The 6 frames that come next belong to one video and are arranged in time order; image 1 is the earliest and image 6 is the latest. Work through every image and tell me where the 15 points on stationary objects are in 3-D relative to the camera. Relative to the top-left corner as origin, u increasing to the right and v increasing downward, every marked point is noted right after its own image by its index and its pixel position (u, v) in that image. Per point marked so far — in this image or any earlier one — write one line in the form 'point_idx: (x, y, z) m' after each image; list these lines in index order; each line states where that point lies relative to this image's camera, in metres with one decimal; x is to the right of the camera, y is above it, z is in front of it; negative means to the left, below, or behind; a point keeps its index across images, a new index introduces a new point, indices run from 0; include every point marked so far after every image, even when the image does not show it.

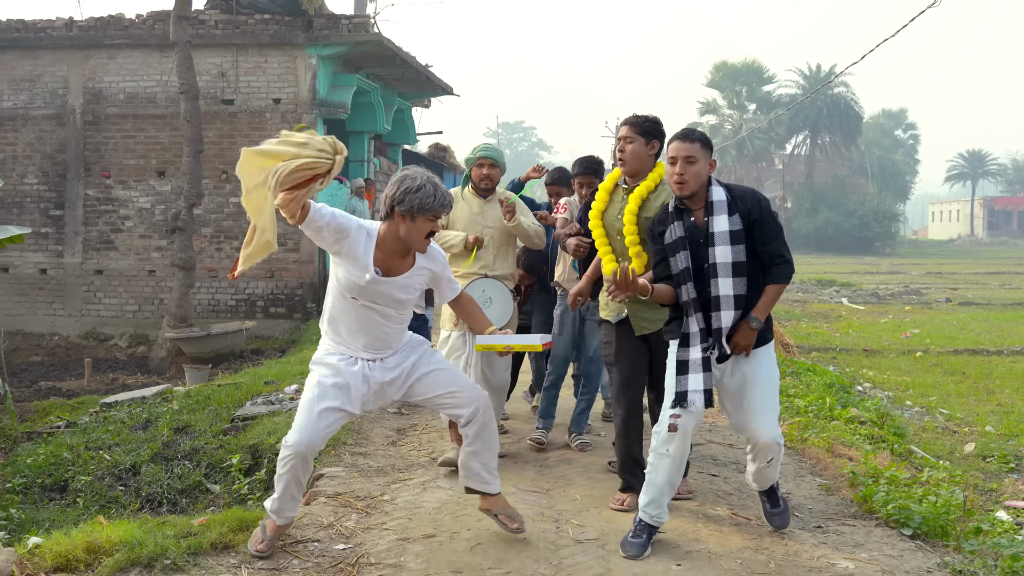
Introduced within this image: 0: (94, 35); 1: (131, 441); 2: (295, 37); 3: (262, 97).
0: (-6.9, +4.2, +13.5) m
1: (-2.9, -1.2, +6.2) m
2: (-3.5, +4.0, +13.1) m
3: (-4.1, +3.1, +13.4) m
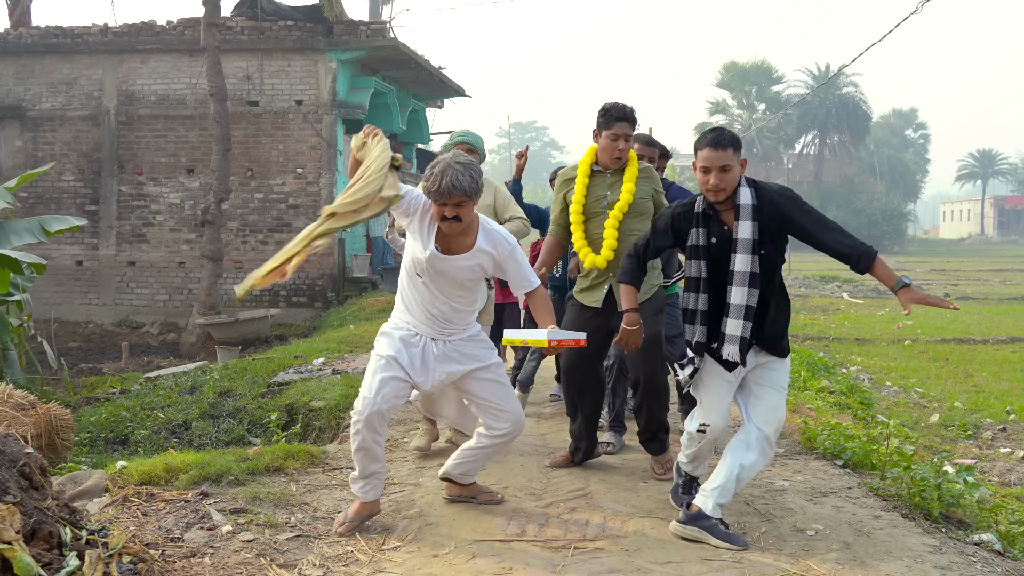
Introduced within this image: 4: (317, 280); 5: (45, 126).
0: (-6.8, +4.3, +14.4) m
1: (-2.9, -1.0, +7.0) m
2: (-3.4, +4.2, +14.0) m
3: (-4.0, +3.3, +14.2) m
4: (-3.4, +0.2, +14.4) m
5: (-8.5, +2.9, +14.8) m
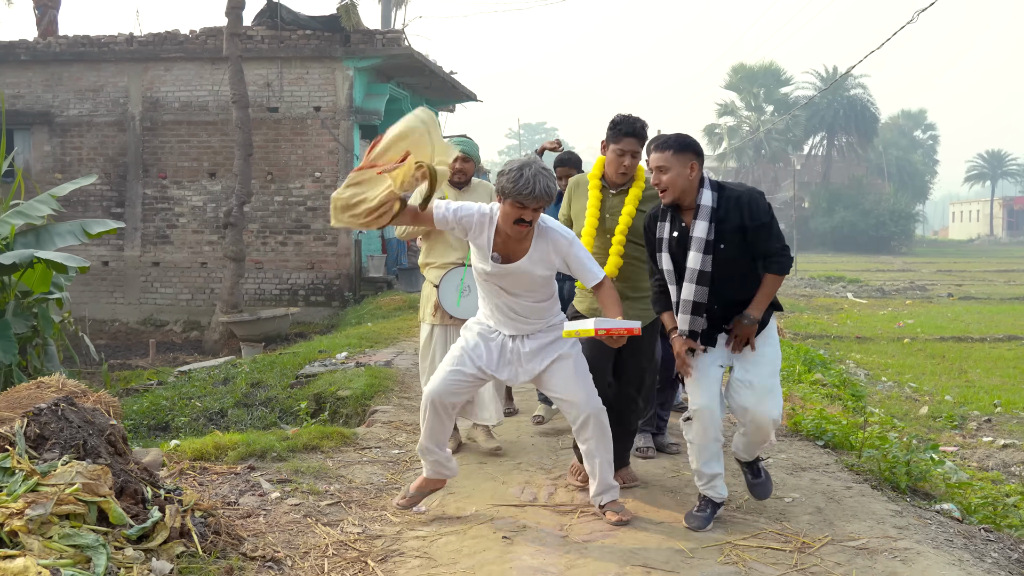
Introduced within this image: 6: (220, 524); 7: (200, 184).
0: (-6.6, +4.4, +14.9) m
1: (-2.8, -1.0, +7.6) m
2: (-3.2, +4.2, +14.6) m
3: (-3.8, +3.3, +14.8) m
4: (-3.3, +0.2, +14.9) m
5: (-8.3, +2.9, +15.4) m
6: (-1.3, -1.0, +3.6) m
7: (-5.8, +1.9, +15.1) m
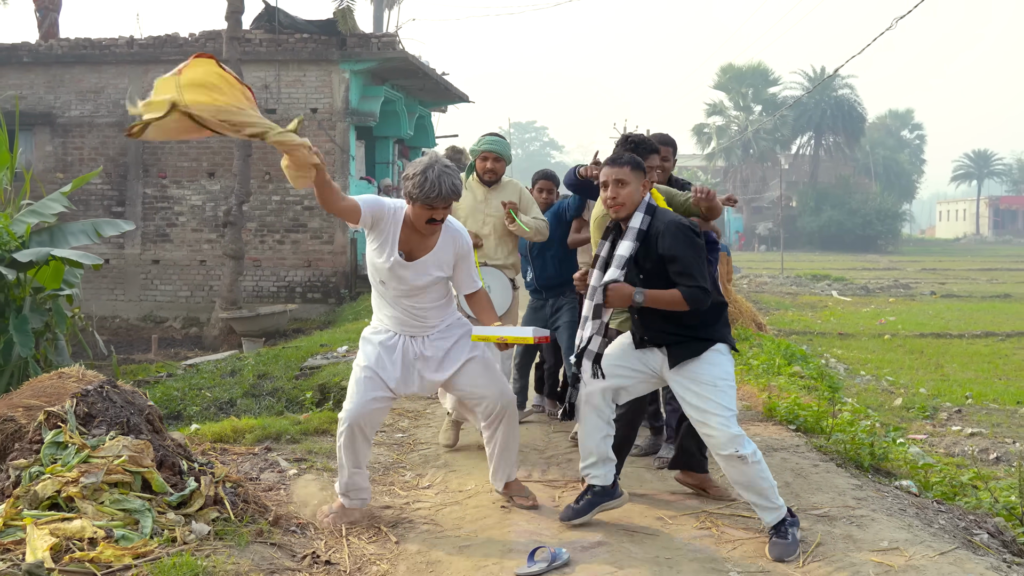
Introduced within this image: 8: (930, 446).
0: (-6.7, +4.4, +15.3) m
1: (-2.8, -0.9, +8.0) m
2: (-3.3, +4.3, +14.9) m
3: (-3.9, +3.4, +15.2) m
4: (-3.4, +0.2, +15.3) m
5: (-8.4, +3.0, +15.7) m
6: (-1.3, -1.0, +4.0) m
7: (-5.9, +2.0, +15.5) m
8: (+3.7, -1.4, +7.3) m
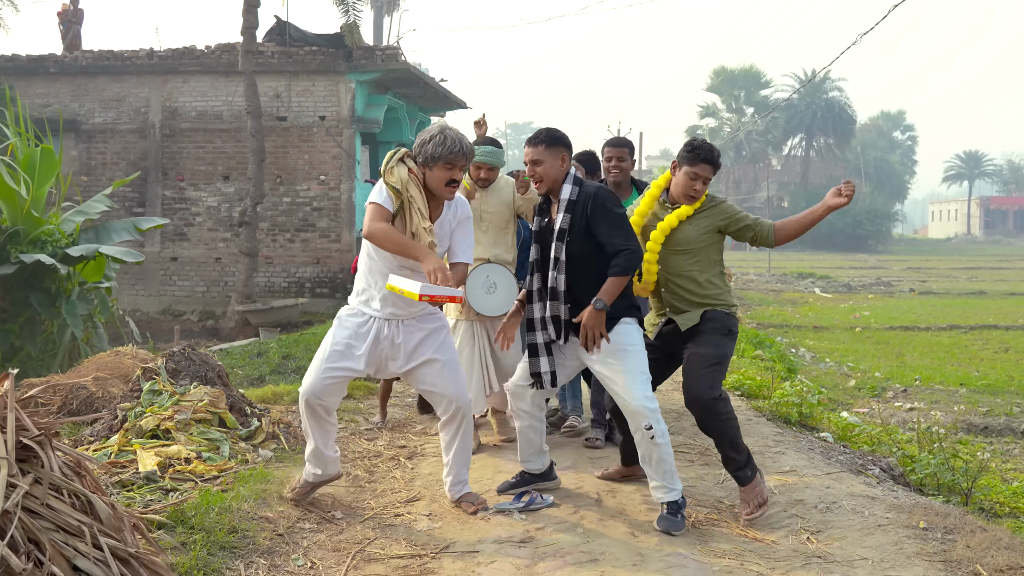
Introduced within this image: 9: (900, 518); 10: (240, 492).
0: (-6.8, +4.5, +16.4) m
1: (-2.9, -0.8, +9.1) m
2: (-3.4, +4.4, +16.0) m
3: (-4.0, +3.4, +16.3) m
4: (-3.5, +0.3, +16.4) m
5: (-8.5, +3.1, +16.8) m
6: (-1.4, -0.9, +5.1) m
7: (-6.0, +2.1, +16.6) m
8: (+3.7, -1.3, +8.5) m
9: (+1.9, -1.1, +4.0) m
10: (-1.3, -1.0, +4.0) m
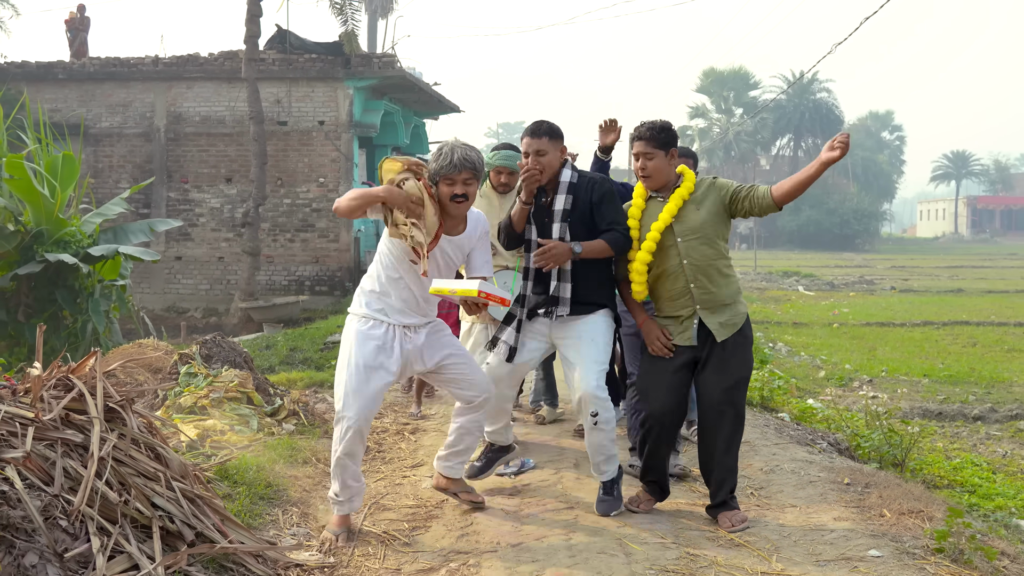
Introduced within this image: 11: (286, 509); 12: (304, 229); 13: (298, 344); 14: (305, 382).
0: (-7.0, +4.5, +17.0) m
1: (-3.0, -0.8, +9.8) m
2: (-3.6, +4.4, +16.7) m
3: (-4.2, +3.5, +16.9) m
4: (-3.7, +0.3, +17.1) m
5: (-8.7, +3.1, +17.5) m
6: (-1.4, -0.9, +5.8) m
7: (-6.2, +2.1, +17.2) m
8: (+3.6, -1.3, +9.2) m
9: (+1.8, -1.1, +4.7) m
10: (-1.4, -1.0, +4.7) m
11: (-1.2, -1.1, +4.1) m
12: (-4.3, +1.2, +17.1) m
13: (-2.7, -0.7, +10.1) m
14: (-1.8, -0.8, +7.0) m
